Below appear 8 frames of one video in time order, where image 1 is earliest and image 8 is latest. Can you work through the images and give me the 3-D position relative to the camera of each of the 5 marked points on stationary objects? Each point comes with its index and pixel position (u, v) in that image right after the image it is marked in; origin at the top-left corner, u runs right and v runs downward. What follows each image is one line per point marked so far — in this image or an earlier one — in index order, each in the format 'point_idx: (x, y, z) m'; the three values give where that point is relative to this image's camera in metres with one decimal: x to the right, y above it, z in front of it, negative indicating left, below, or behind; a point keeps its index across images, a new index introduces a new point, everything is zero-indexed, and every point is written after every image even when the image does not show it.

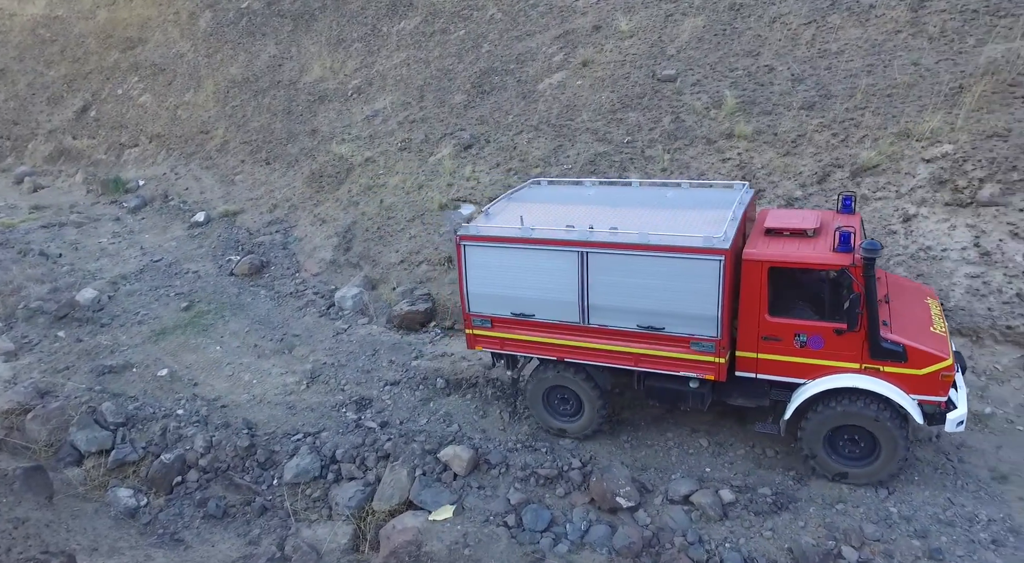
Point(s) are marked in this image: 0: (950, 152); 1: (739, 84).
0: (+5.5, +1.6, +9.4) m
1: (+3.6, +3.2, +11.8) m
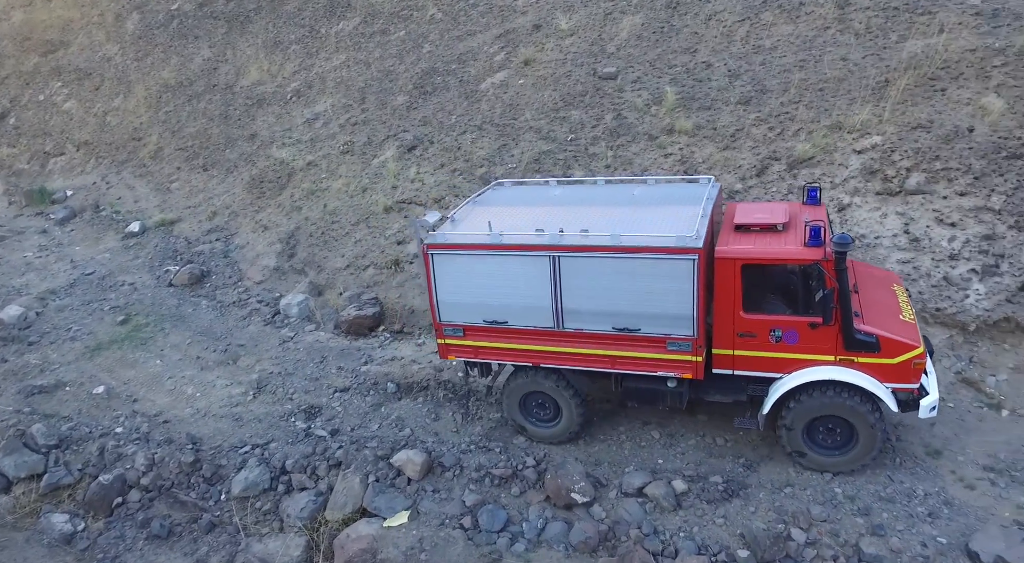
0: (+4.8, +1.8, +9.5) m
1: (+2.7, +3.3, +11.8) m
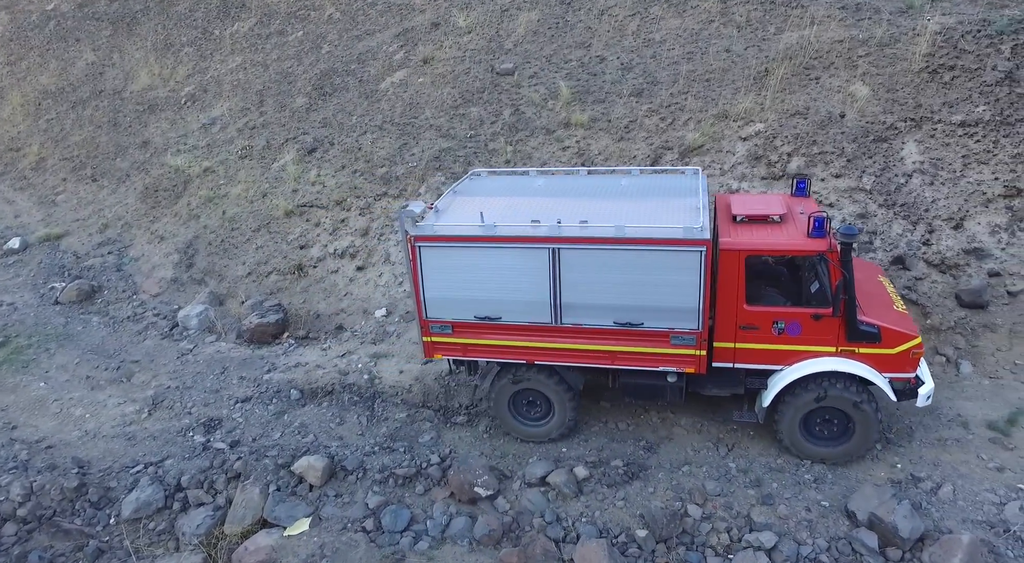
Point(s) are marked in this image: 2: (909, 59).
0: (+3.4, +2.1, +10.0) m
1: (+1.0, +3.5, +12.1) m
2: (+5.6, +3.2, +10.2) m
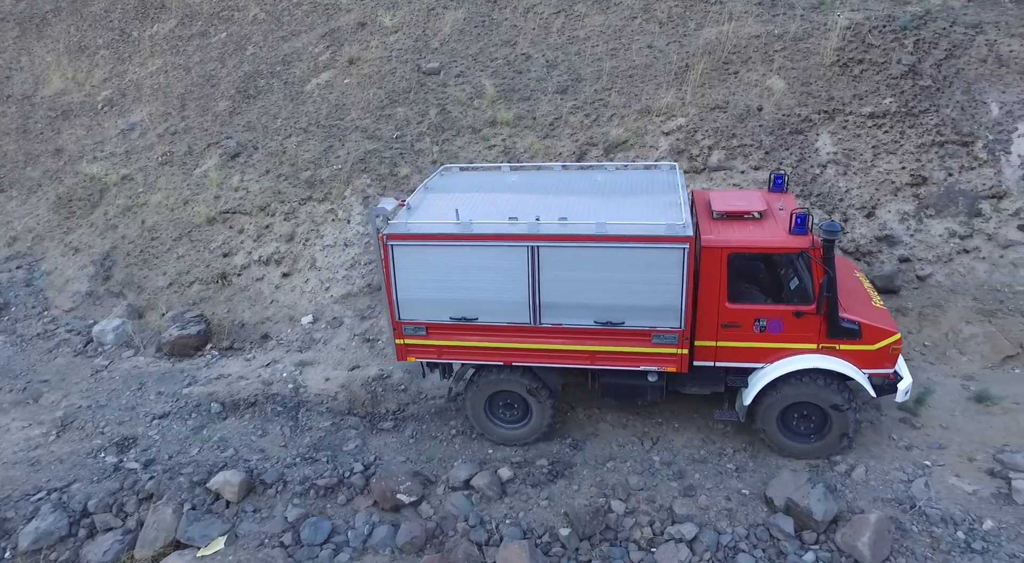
0: (+2.4, +2.2, +10.1) m
1: (-0.2, +3.5, +12.0) m
2: (+4.5, +3.3, +10.5) m
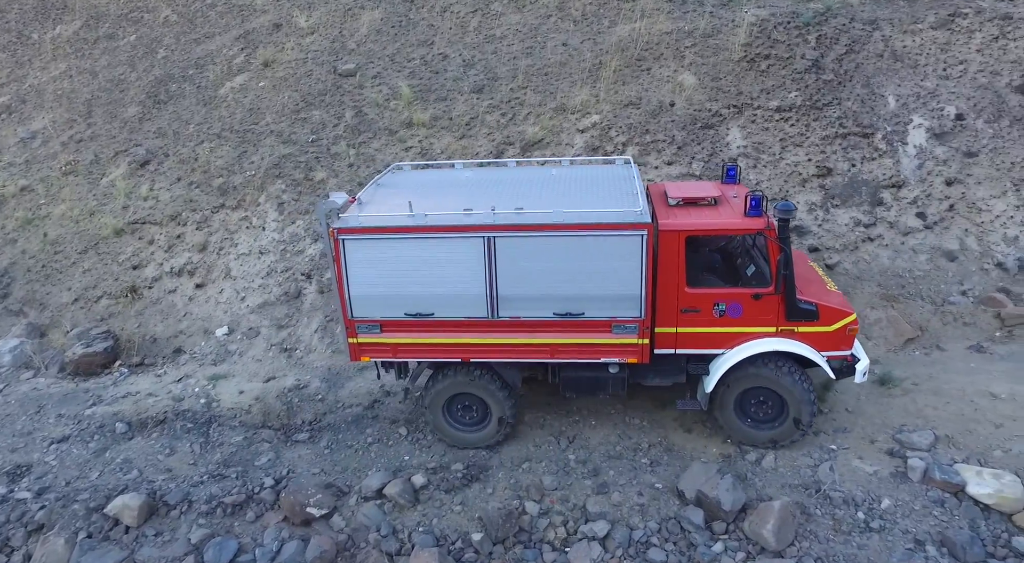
0: (+1.2, +2.2, +10.2) m
1: (-1.6, +3.4, +11.9) m
2: (+3.2, +3.5, +10.7) m
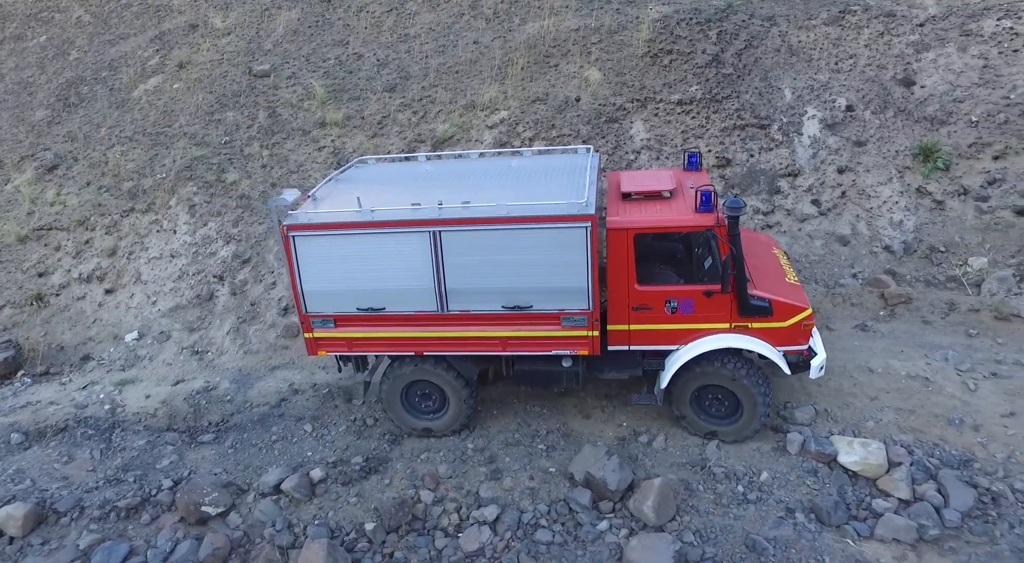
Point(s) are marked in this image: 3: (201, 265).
0: (-0.1, +2.3, +10.4) m
1: (-3.0, +3.4, +11.9) m
2: (+1.9, +3.6, +11.0) m
3: (-4.3, +0.2, +10.0) m
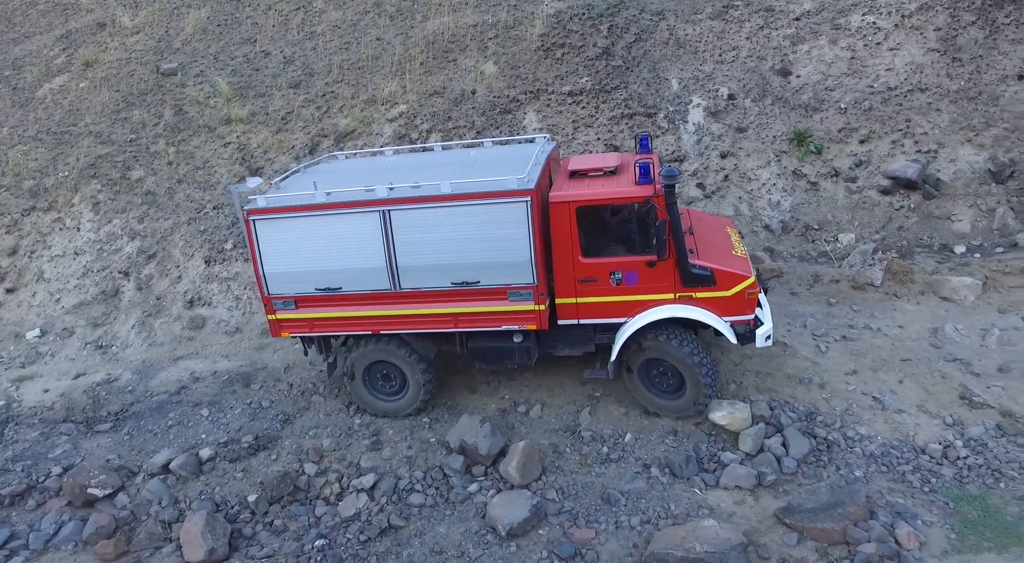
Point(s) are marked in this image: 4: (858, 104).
0: (-1.5, +2.5, +10.7) m
1: (-4.6, +3.5, +12.1) m
2: (+0.3, +3.8, +11.5) m
3: (-5.7, +0.3, +10.1) m
4: (+4.9, +2.5, +10.2) m
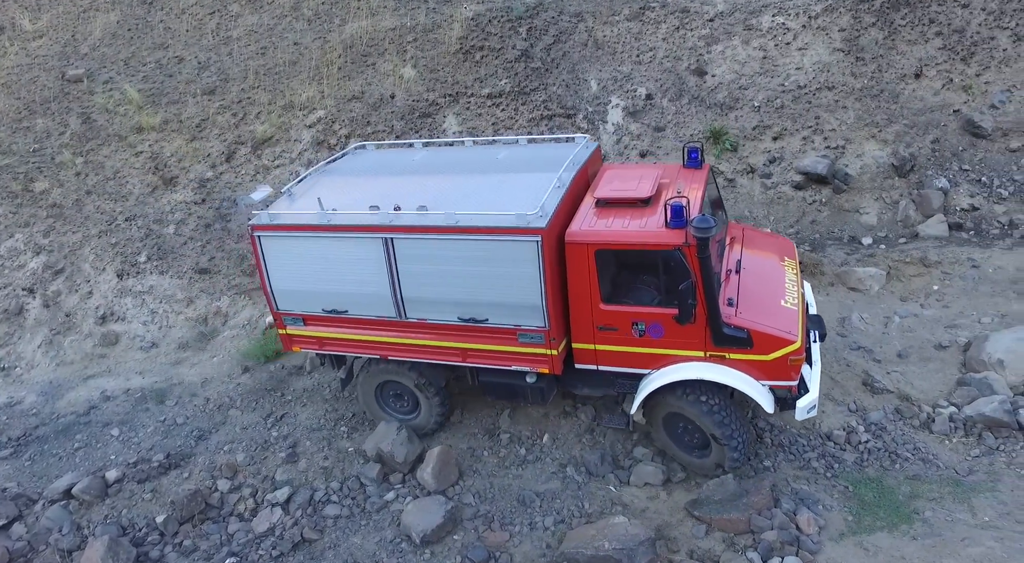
0: (-2.7, +2.4, +10.6) m
1: (-5.8, +3.3, +11.7) m
2: (-0.9, +3.8, +11.4) m
3: (-6.7, 0.0, +9.7) m
4: (+3.8, +2.6, +10.5) m
